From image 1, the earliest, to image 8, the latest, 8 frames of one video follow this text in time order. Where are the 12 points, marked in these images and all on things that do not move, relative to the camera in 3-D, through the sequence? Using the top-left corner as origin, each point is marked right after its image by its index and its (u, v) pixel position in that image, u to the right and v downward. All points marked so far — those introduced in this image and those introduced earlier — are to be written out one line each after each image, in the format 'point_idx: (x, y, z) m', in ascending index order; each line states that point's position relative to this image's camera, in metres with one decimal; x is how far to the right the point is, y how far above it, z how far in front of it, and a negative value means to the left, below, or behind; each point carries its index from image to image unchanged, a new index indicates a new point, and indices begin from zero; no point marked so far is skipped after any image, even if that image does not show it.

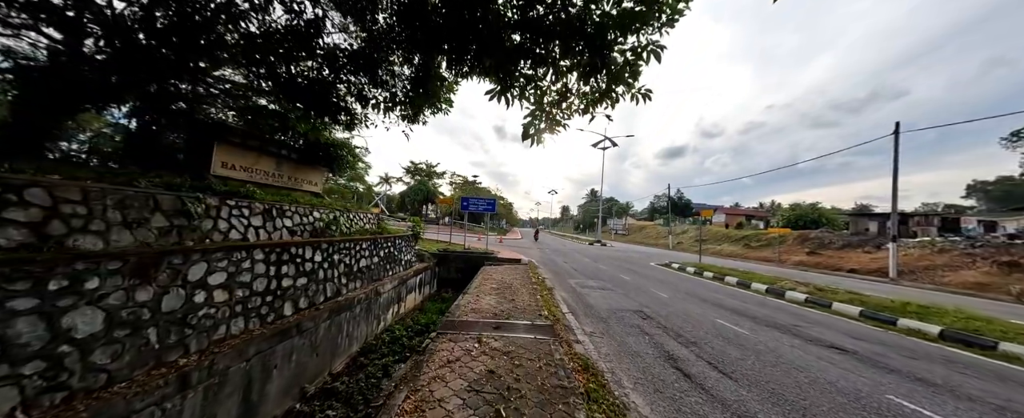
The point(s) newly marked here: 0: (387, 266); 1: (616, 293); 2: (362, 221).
0: (-2.9, -1.3, +6.5) m
1: (+2.2, -1.8, +6.1) m
2: (-3.8, -0.3, +7.1) m
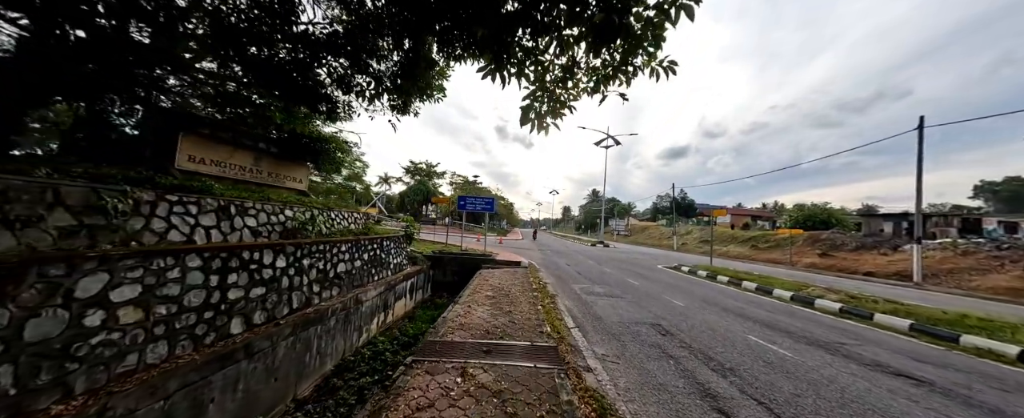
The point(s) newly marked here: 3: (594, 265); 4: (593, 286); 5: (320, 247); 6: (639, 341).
0: (-2.9, -1.3, +5.9) m
1: (+2.2, -1.8, +5.4) m
2: (-3.8, -0.3, +6.5) m
3: (+3.2, -2.2, +11.1) m
4: (+1.9, -1.8, +6.7) m
5: (-3.0, -0.6, +4.4) m
6: (+1.6, -1.6, +3.5) m
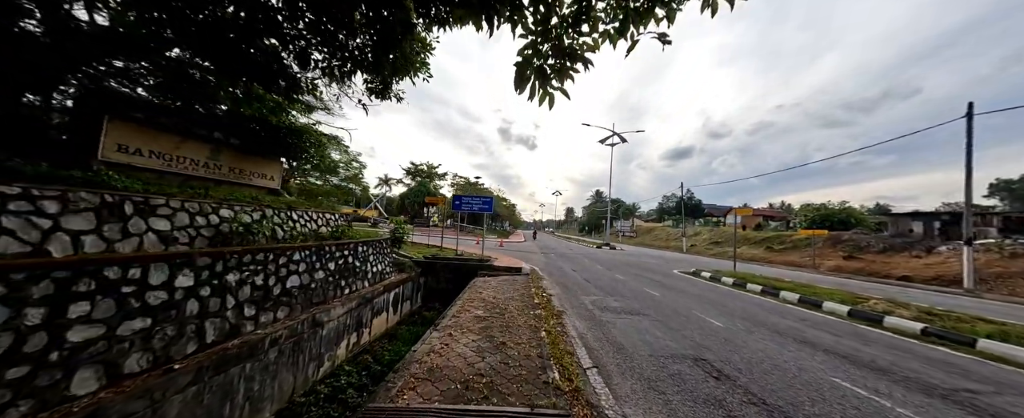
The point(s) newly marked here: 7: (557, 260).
0: (-3.0, -1.3, +4.9) m
1: (+2.1, -1.7, +4.3) m
2: (-3.9, -0.3, +5.5) m
3: (+3.2, -2.2, +10.1) m
4: (+1.9, -1.8, +5.7) m
5: (-3.0, -0.6, +3.4) m
6: (+1.5, -1.6, +2.4) m
7: (+2.1, -2.3, +13.0) m
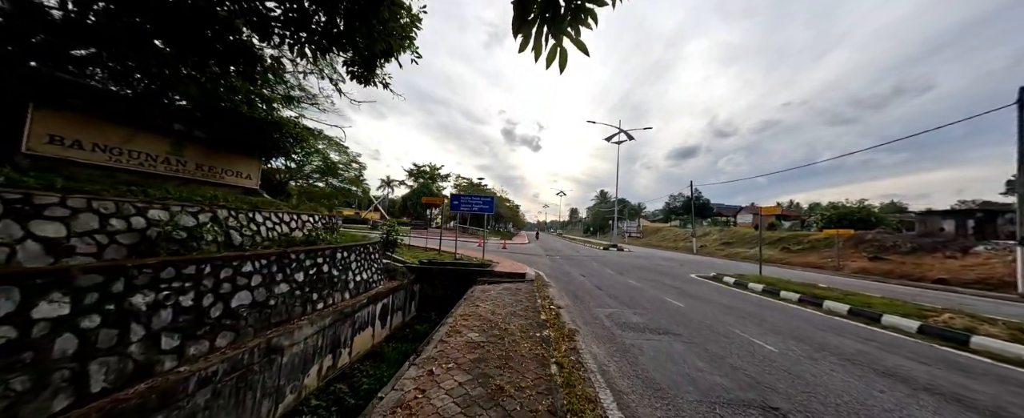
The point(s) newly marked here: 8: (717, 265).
0: (-3.0, -1.3, +4.1) m
1: (+2.2, -1.7, +3.5) m
2: (-3.8, -0.3, +4.8) m
3: (+3.3, -2.2, +9.2) m
4: (+2.0, -1.8, +4.9) m
5: (-3.0, -0.6, +2.6) m
6: (+1.5, -1.5, +1.6) m
7: (+2.2, -2.3, +12.1) m
8: (+10.3, -2.8, +14.2) m
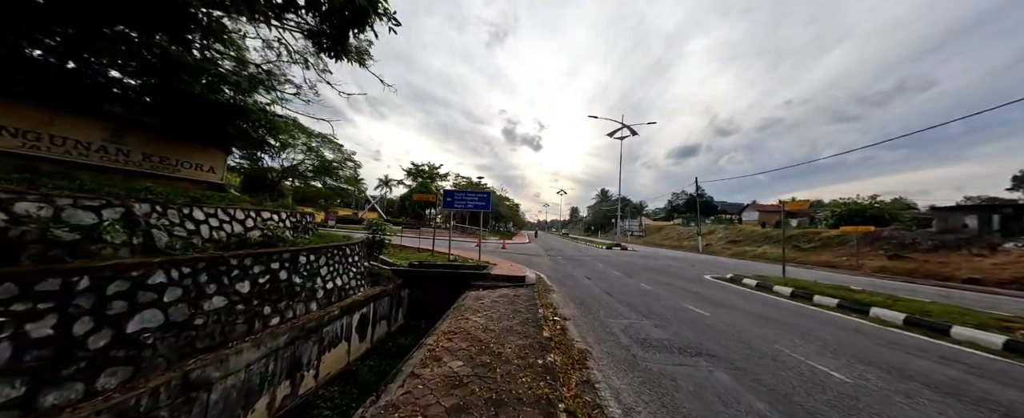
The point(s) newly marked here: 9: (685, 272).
0: (-3.0, -1.2, +3.4) m
1: (+2.1, -1.6, +2.7) m
2: (-3.9, -0.2, +4.0) m
3: (+3.3, -2.1, +8.5) m
4: (+1.9, -1.7, +4.1) m
5: (-3.1, -0.5, +1.9) m
6: (+1.4, -1.4, +0.8) m
7: (+2.2, -2.2, +11.4) m
8: (+10.3, -2.7, +13.4) m
9: (+6.3, -2.3, +10.4) m
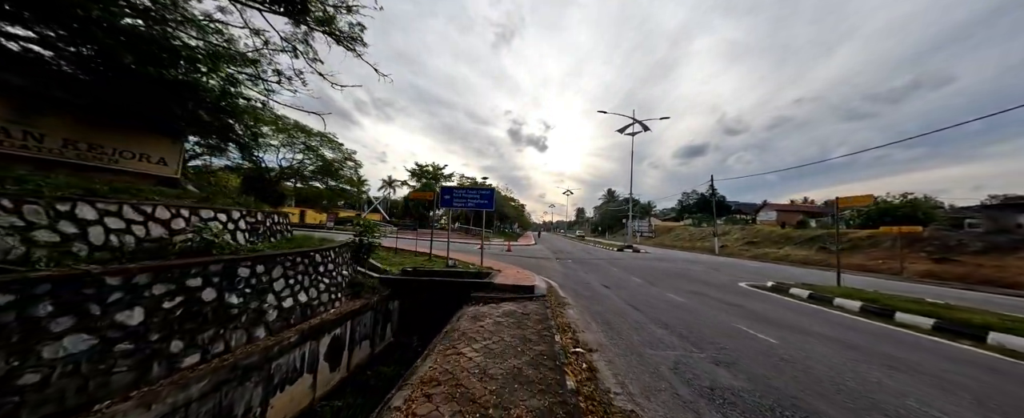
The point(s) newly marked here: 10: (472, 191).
0: (-2.9, -1.2, +2.4) m
1: (+2.2, -1.5, +1.7) m
2: (-3.8, -0.2, +3.0) m
3: (+3.4, -2.0, +7.3) m
4: (+2.0, -1.6, +3.0) m
5: (-3.0, -0.4, +0.9) m
6: (+1.5, -1.4, -0.2) m
7: (+2.4, -2.2, +10.3) m
8: (+10.5, -2.6, +12.2) m
9: (+6.5, -2.2, +9.2) m
10: (-1.2, +0.5, +8.6) m
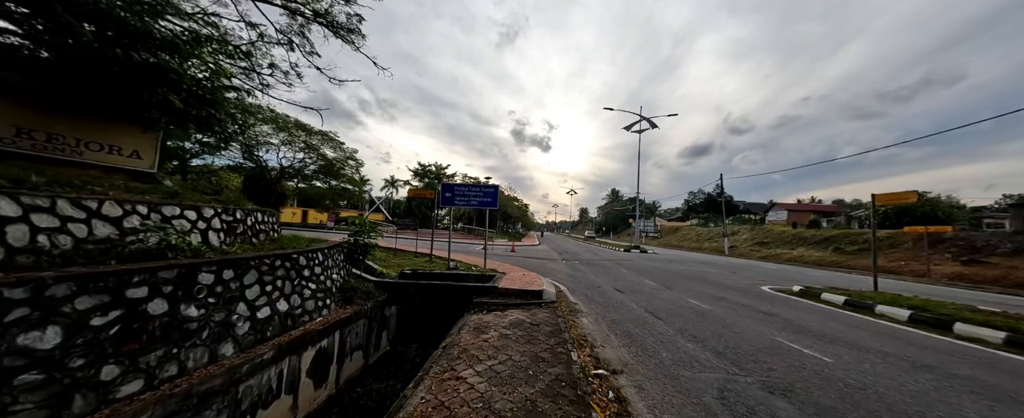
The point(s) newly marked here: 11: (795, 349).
0: (-2.8, -1.1, +1.9) m
1: (+2.3, -1.5, +1.1) m
2: (-3.7, -0.2, +2.6) m
3: (+3.6, -2.0, +6.8) m
4: (+2.1, -1.6, +2.5) m
5: (-3.0, -0.4, +0.4) m
6: (+1.5, -1.3, -0.7) m
7: (+2.6, -2.2, +9.7) m
8: (+10.7, -2.5, +11.6) m
9: (+6.6, -2.2, +8.6) m
10: (-1.0, +0.6, +8.1) m
11: (+3.4, -1.7, +3.5) m
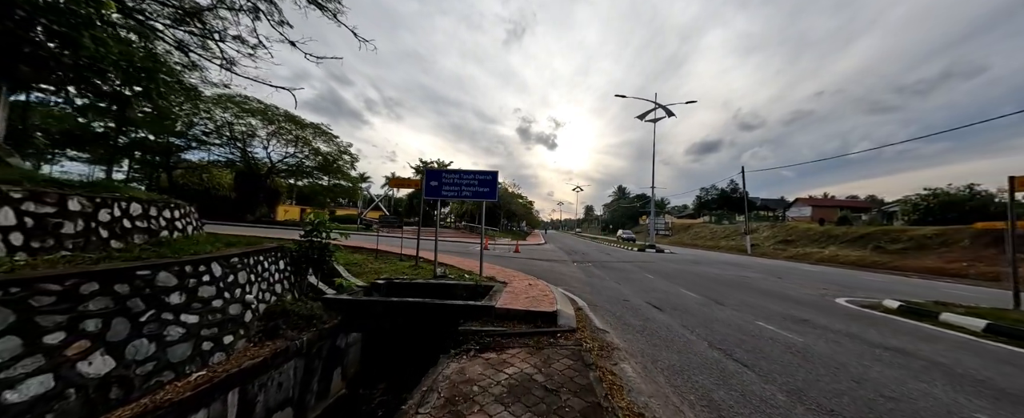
0: (-2.9, -1.0, +0.4) m
1: (+2.2, -1.3, -0.5) m
2: (-3.7, 0.0, +1.0) m
3: (+3.6, -1.8, +5.2) m
4: (+2.1, -1.4, +0.8) m
5: (-3.0, -0.3, -1.1) m
6: (+1.4, -1.2, -2.4) m
7: (+2.7, -2.0, +8.1) m
8: (+10.9, -2.3, +9.8) m
9: (+6.7, -2.0, +6.9) m
10: (-0.9, +0.7, +6.6) m
11: (+3.4, -1.5, +1.9) m
